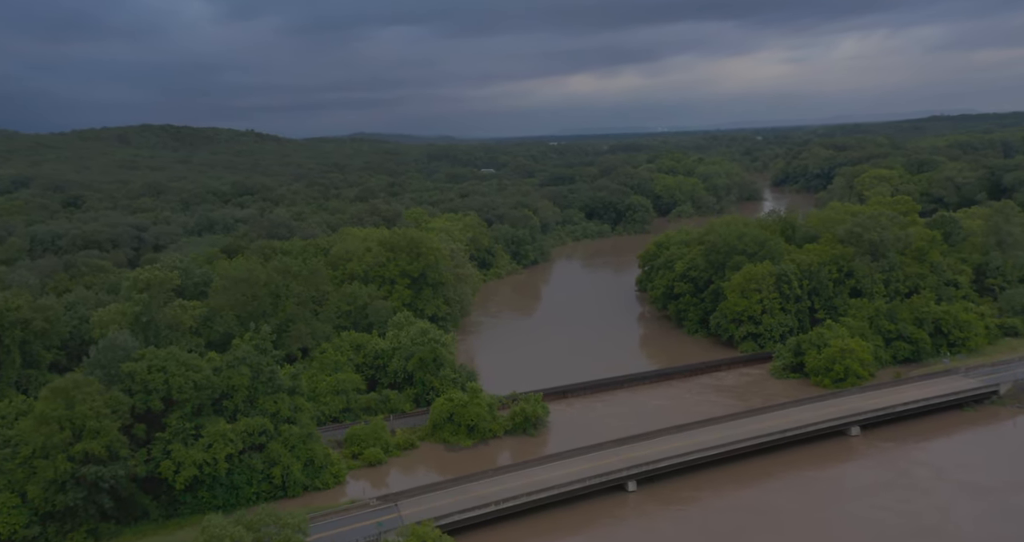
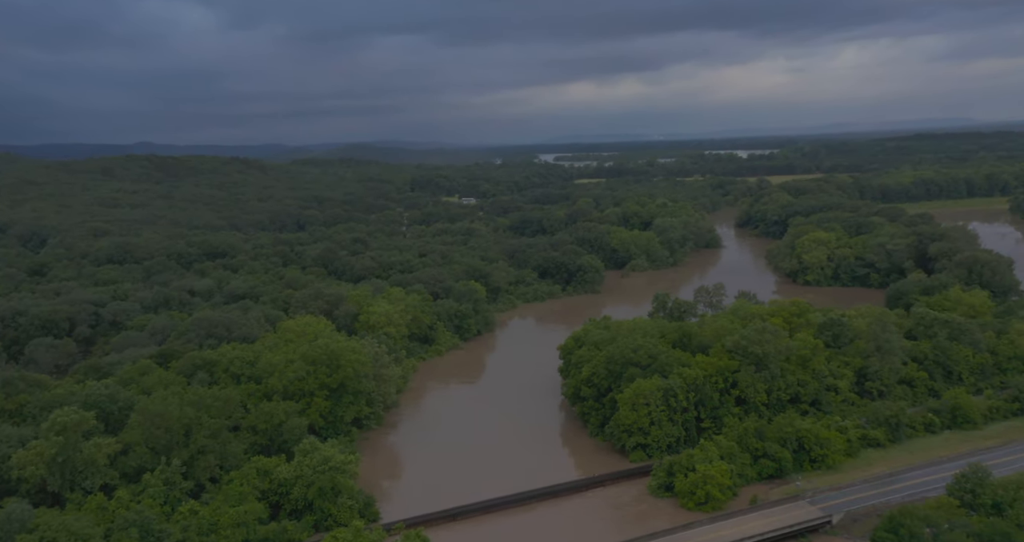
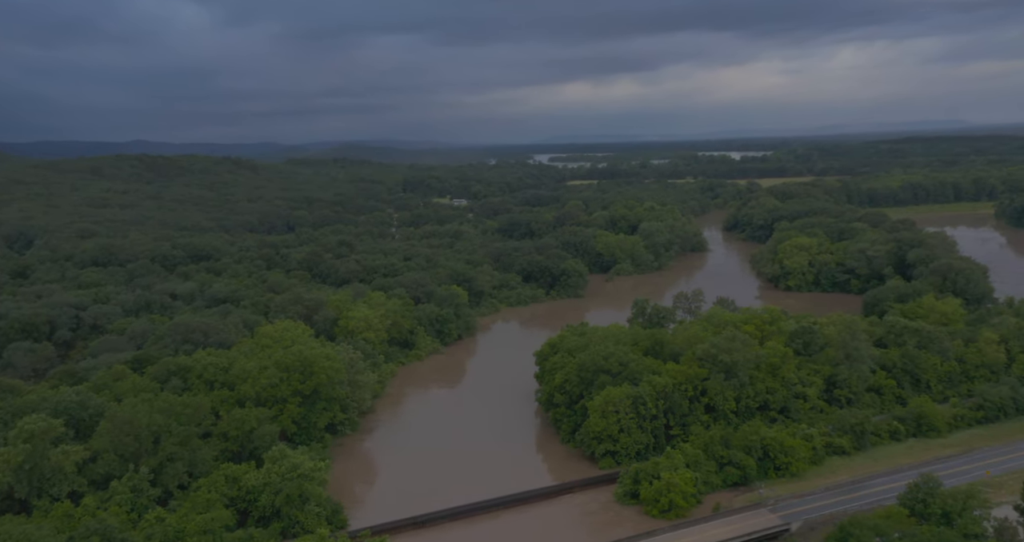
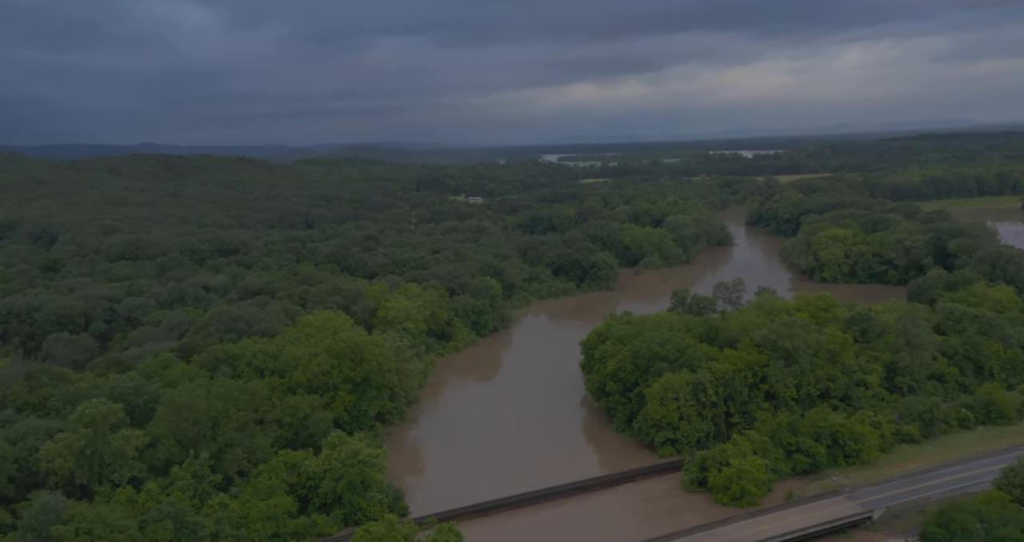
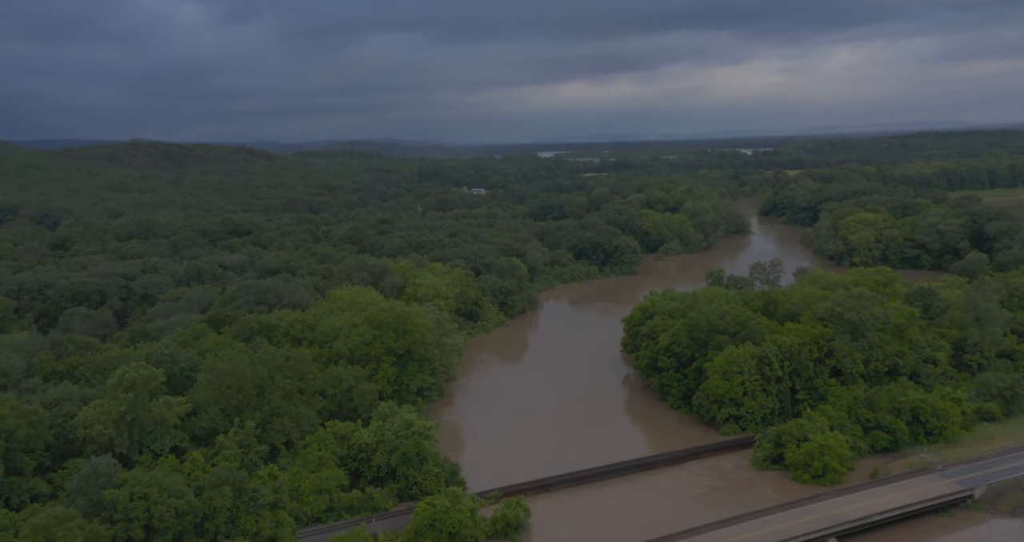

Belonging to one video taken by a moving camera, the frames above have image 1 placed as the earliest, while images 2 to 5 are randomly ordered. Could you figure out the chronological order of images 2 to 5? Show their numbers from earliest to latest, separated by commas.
5, 4, 2, 3
